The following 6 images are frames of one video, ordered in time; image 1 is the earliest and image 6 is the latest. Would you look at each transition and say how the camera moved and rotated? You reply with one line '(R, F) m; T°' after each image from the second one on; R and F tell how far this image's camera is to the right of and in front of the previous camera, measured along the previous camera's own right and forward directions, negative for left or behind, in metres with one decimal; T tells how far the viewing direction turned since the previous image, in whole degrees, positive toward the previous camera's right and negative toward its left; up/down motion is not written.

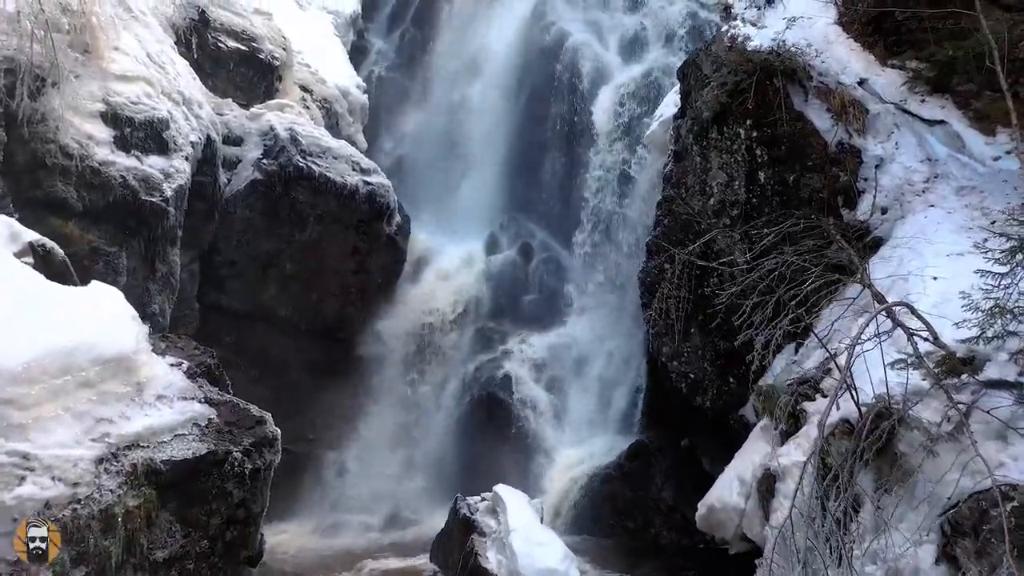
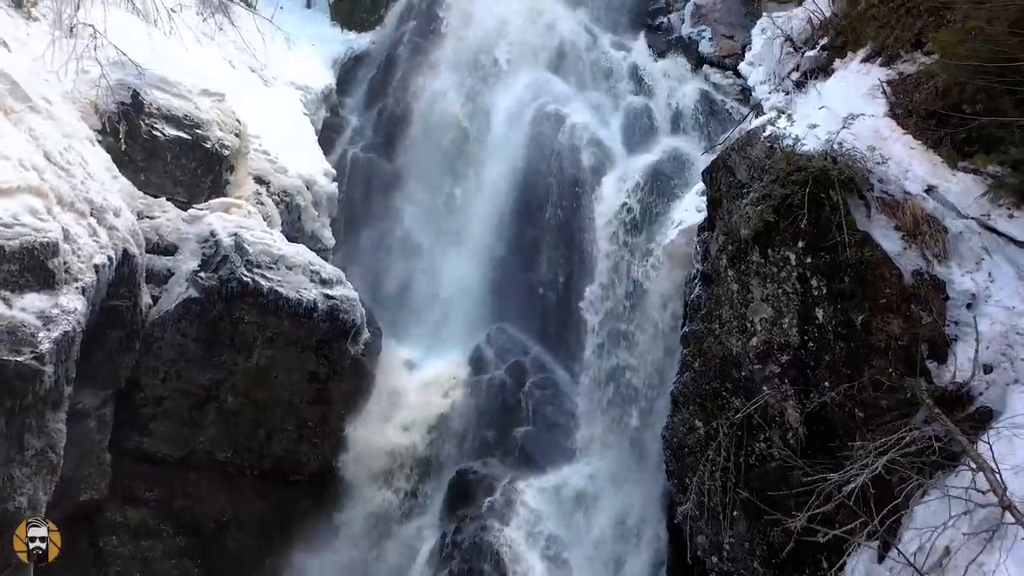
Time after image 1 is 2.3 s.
(0.0, +1.6) m; +1°
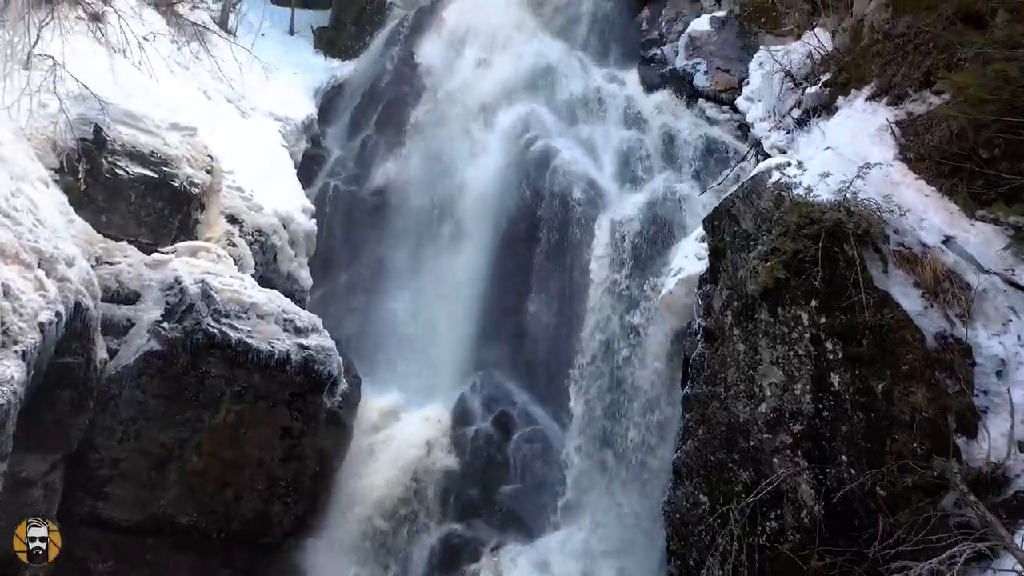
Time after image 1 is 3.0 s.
(0.0, +0.5) m; +1°
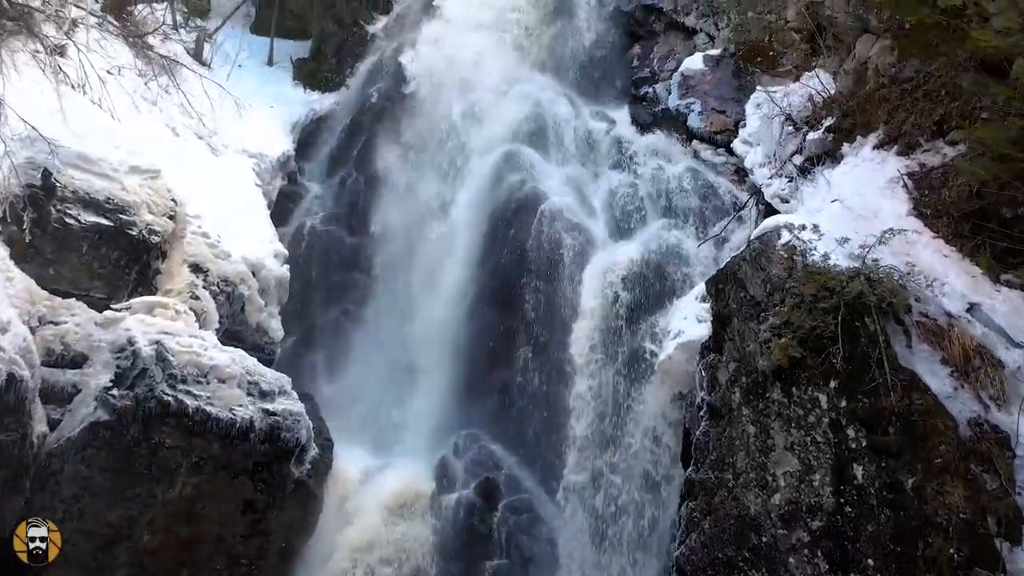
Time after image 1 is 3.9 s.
(0.0, +0.6) m; +1°
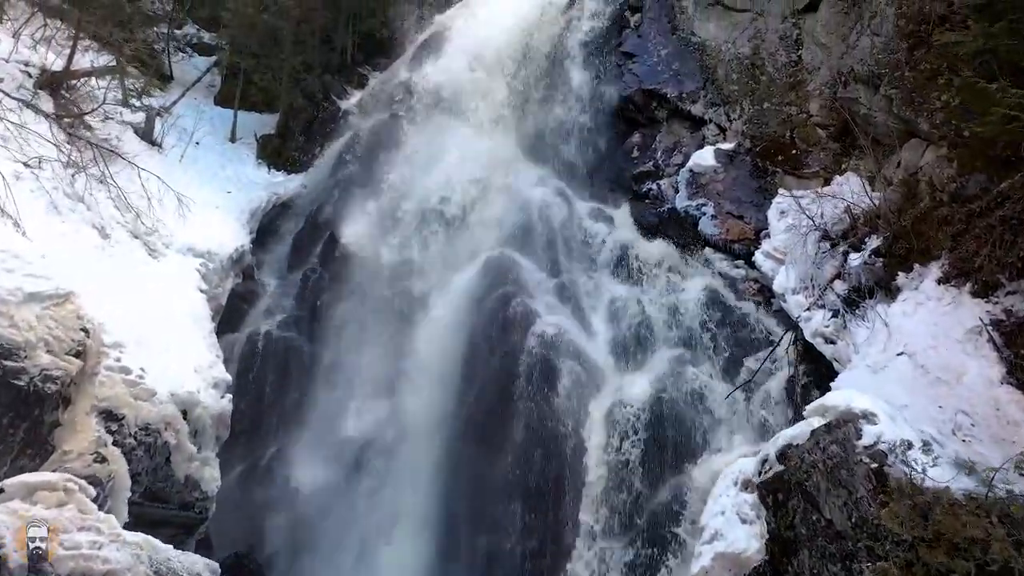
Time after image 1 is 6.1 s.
(-0.1, +1.5) m; +1°
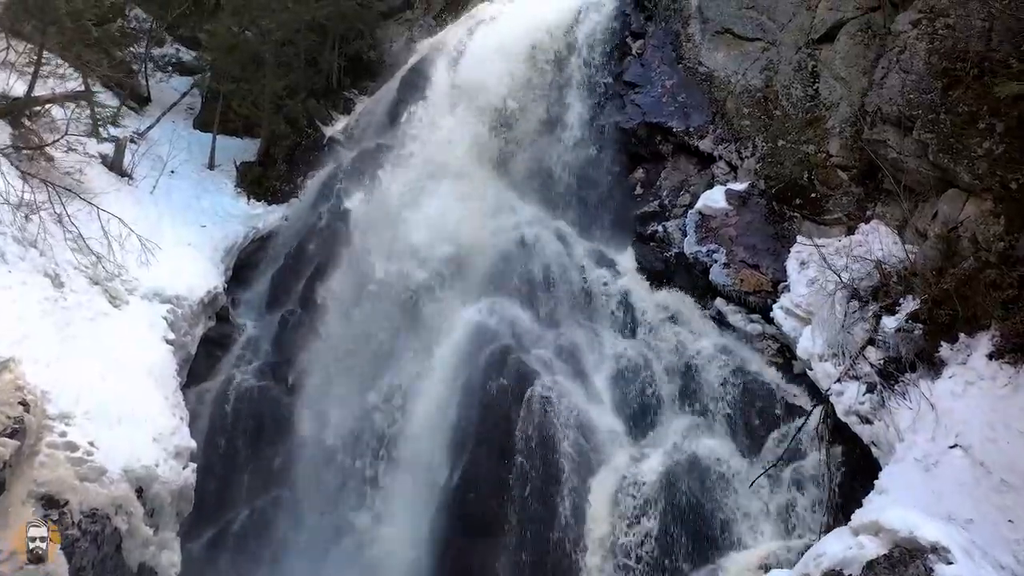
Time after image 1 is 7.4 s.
(0.0, +0.8) m; +1°
